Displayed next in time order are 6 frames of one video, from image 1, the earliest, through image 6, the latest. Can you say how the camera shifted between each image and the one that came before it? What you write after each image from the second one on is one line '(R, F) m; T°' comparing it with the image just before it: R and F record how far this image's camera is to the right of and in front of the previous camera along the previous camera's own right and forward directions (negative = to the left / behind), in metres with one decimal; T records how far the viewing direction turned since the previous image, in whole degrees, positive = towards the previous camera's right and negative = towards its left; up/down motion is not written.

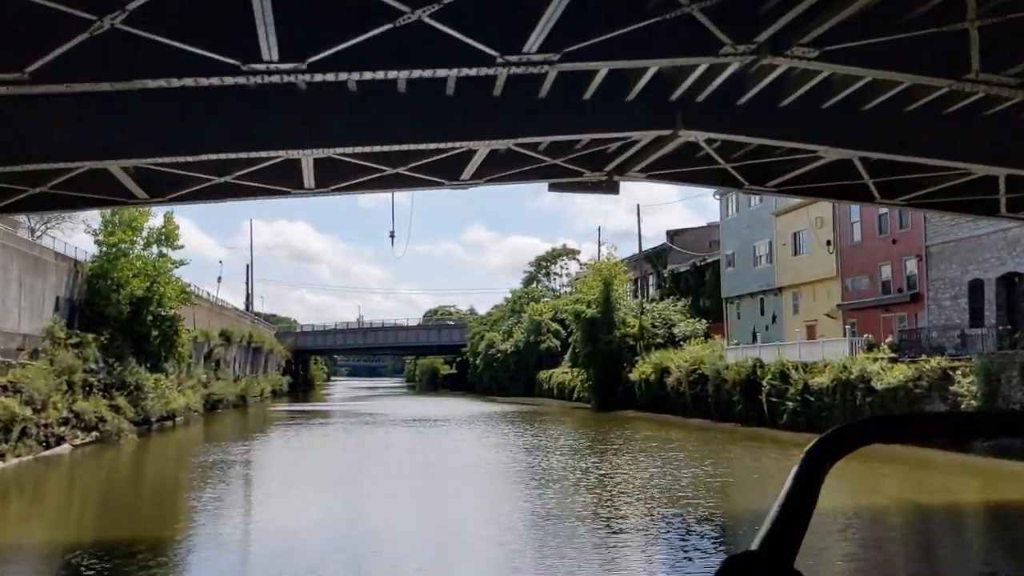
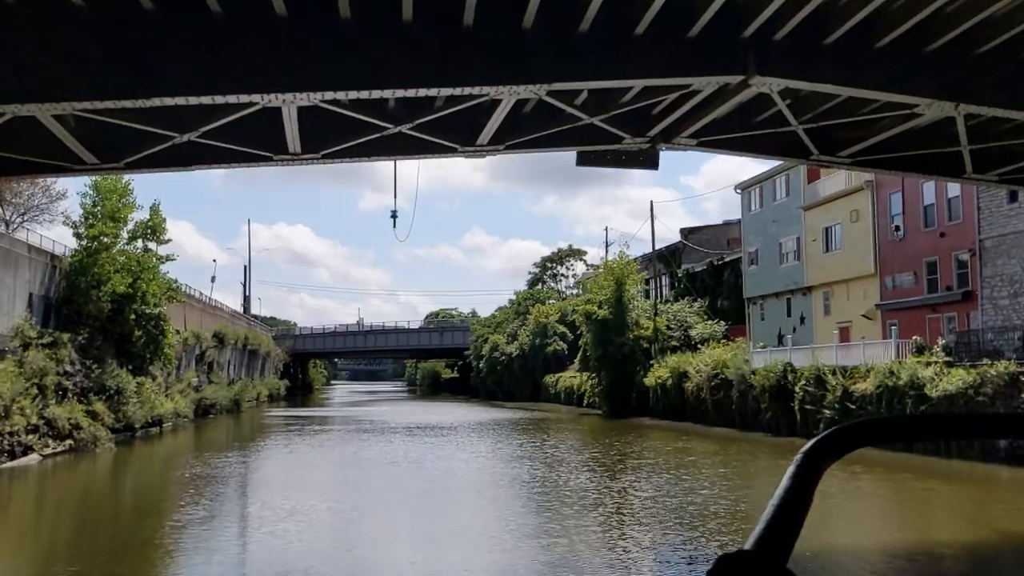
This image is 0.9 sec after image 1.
(-0.3, +2.4) m; 0°
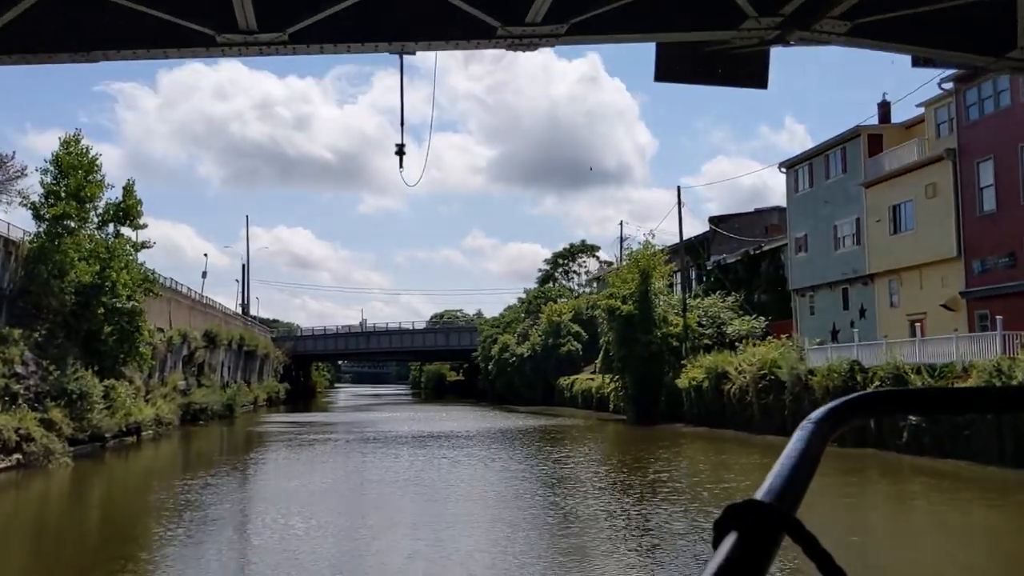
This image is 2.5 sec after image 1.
(-0.6, +4.0) m; 0°
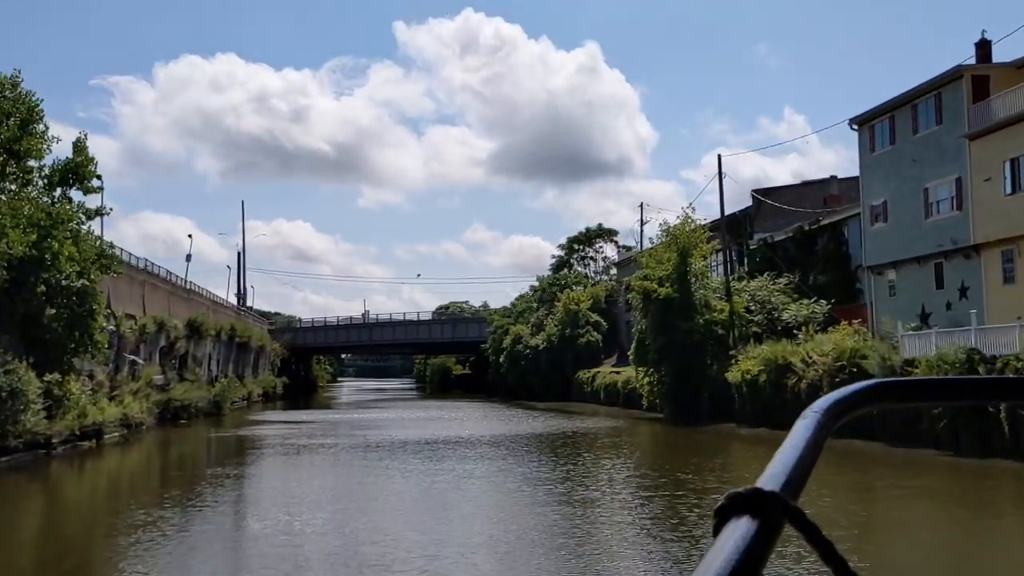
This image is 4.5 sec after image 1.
(-0.7, +5.0) m; 0°
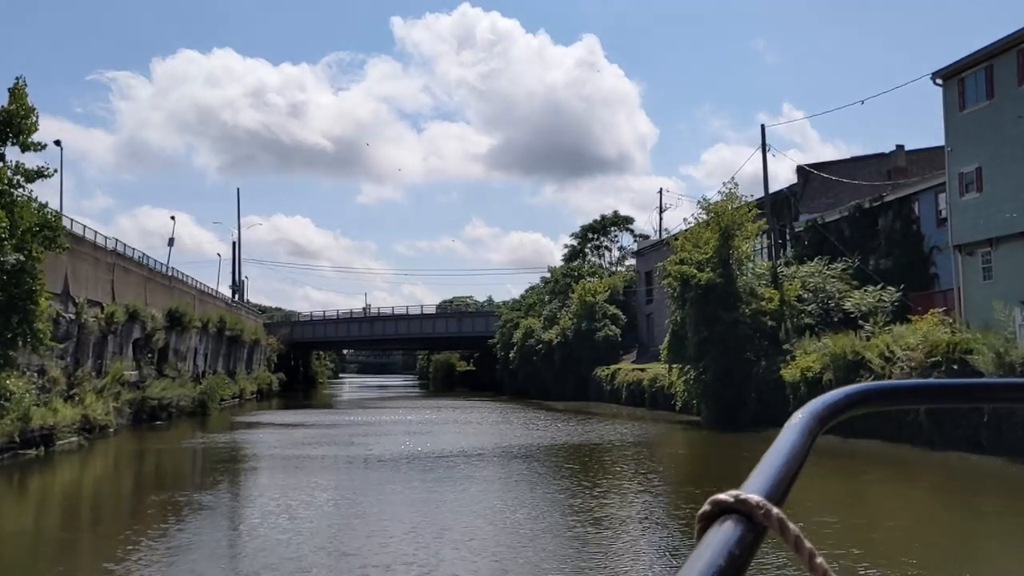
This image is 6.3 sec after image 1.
(-0.6, +4.3) m; 0°
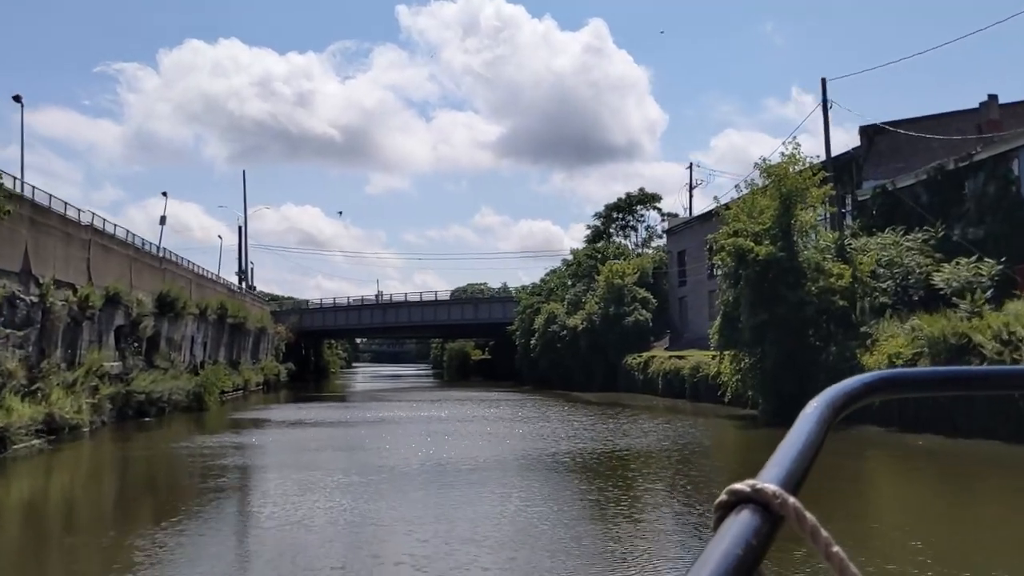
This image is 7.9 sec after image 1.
(-0.6, +4.0) m; -1°
